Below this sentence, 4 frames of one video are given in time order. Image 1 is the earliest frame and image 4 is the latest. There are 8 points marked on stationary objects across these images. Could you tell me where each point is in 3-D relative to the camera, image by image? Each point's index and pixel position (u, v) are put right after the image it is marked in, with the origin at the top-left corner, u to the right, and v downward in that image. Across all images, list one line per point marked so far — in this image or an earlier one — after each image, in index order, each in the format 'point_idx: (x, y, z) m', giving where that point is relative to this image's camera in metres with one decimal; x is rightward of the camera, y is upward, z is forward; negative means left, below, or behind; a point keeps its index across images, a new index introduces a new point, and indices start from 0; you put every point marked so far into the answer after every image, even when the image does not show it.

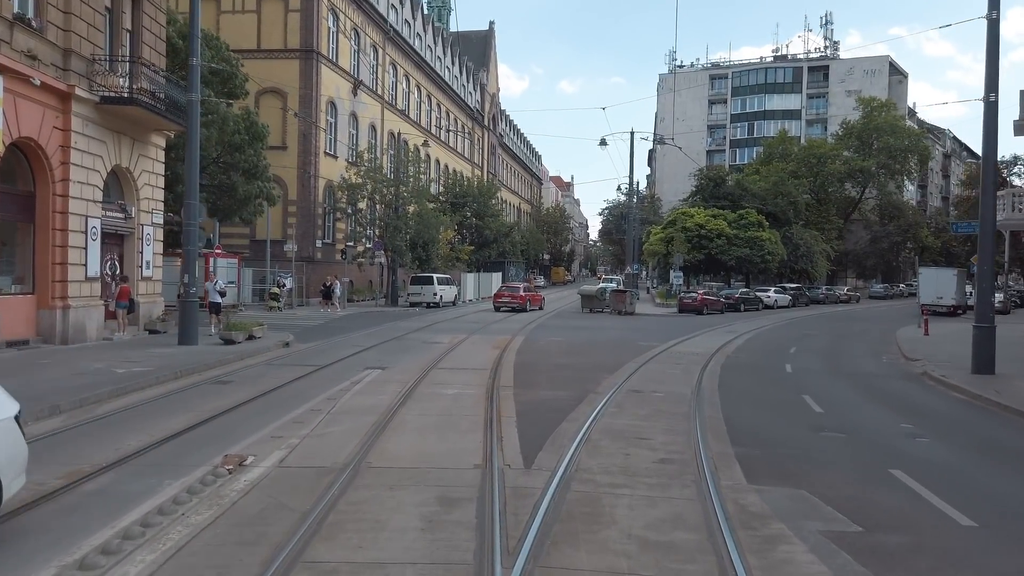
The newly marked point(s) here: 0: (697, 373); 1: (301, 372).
0: (+4.3, -2.0, +18.1) m
1: (-4.5, -1.8, +16.8) m
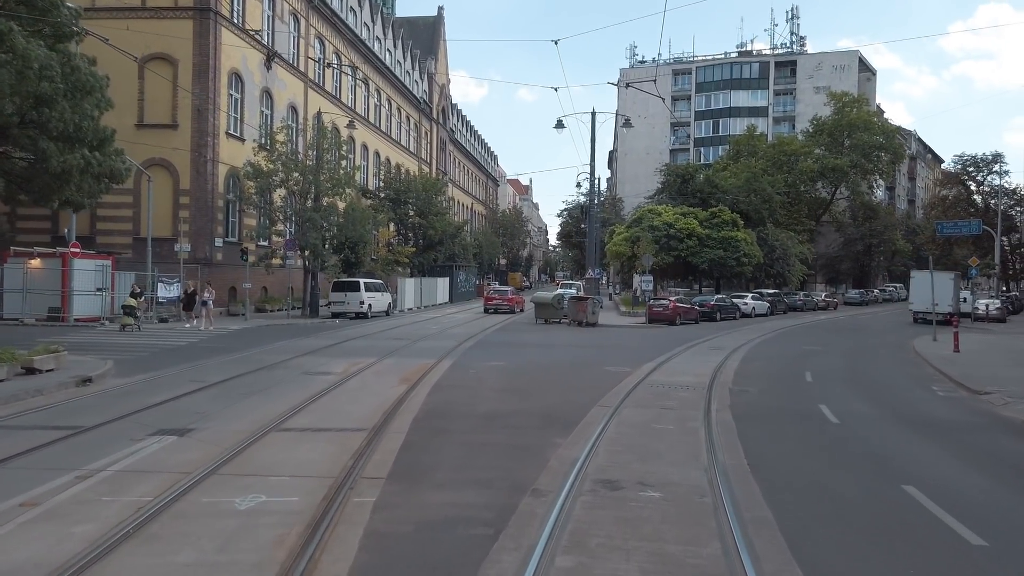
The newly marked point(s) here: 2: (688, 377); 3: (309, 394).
0: (+2.8, -2.1, +11.6) m
1: (-5.9, -1.9, +9.8) m
2: (+4.0, -2.1, +18.1) m
3: (-3.6, -1.9, +13.9) m
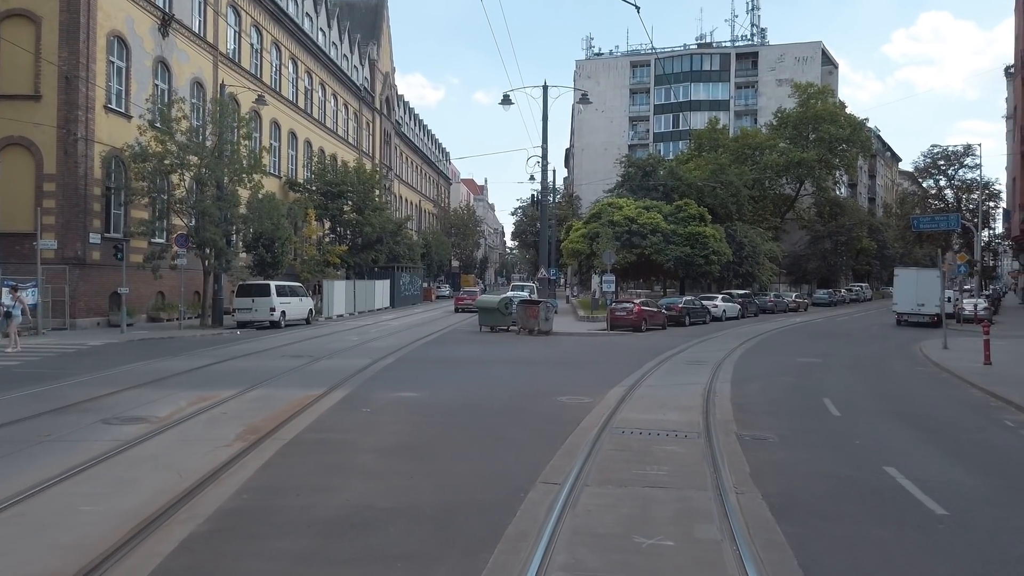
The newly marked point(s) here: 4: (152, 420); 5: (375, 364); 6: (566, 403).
0: (+1.8, -2.1, +6.3) m
1: (-6.9, -2.0, +4.1) m
2: (+2.6, -2.1, +12.9) m
3: (-4.8, -1.9, +8.3) m
4: (-5.2, -1.9, +11.3) m
5: (-3.4, -1.9, +19.6) m
6: (+1.0, -2.1, +14.1) m
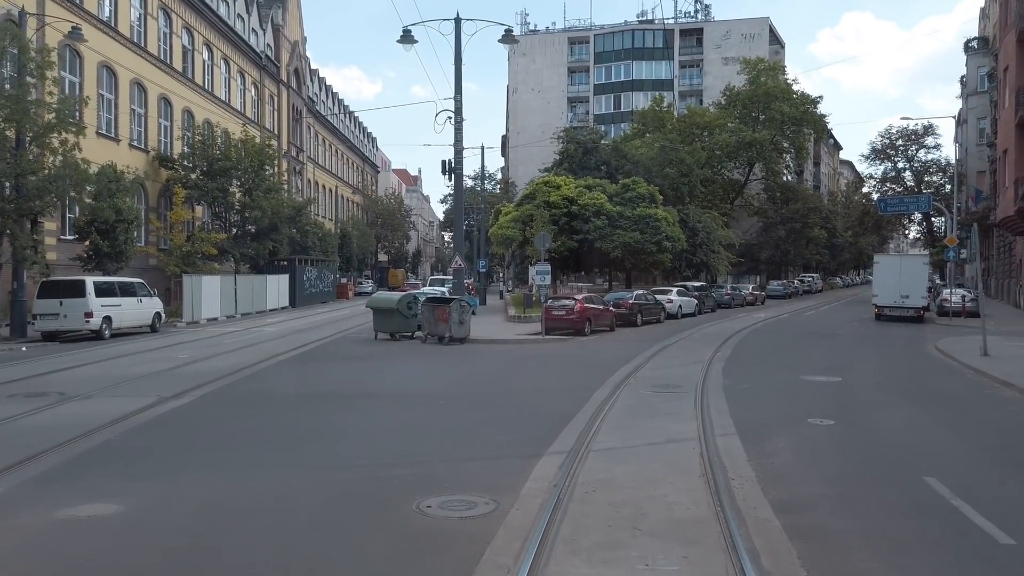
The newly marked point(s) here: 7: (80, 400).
0: (+0.7, -2.0, -1.0) m
1: (-7.8, -2.0, -3.8) m
2: (+1.1, -2.0, +5.7) m
3: (-6.0, -1.9, +0.6) m
4: (-6.6, -1.9, +3.5) m
5: (-5.5, -1.8, +11.9) m
6: (-0.6, -2.0, +6.7) m
7: (-7.0, -1.8, +12.6) m
